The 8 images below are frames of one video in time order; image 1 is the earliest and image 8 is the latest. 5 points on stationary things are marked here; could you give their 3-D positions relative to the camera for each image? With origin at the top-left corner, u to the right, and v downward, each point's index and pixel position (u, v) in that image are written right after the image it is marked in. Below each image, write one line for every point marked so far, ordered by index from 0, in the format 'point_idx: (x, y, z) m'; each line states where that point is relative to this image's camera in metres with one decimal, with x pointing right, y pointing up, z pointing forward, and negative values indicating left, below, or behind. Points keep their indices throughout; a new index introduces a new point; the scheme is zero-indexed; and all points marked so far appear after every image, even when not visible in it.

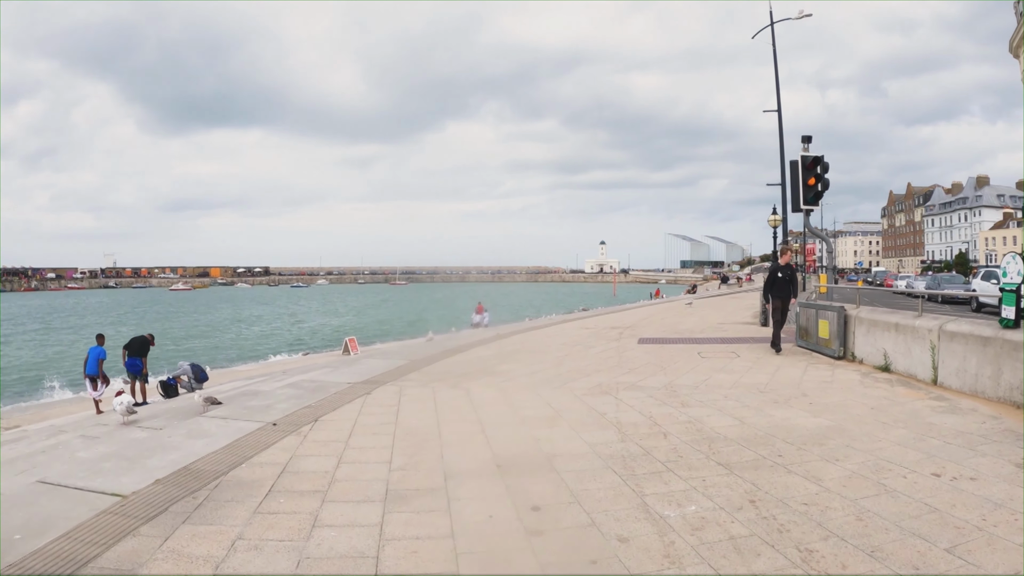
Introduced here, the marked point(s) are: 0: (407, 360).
0: (-2.3, -1.6, +12.6) m
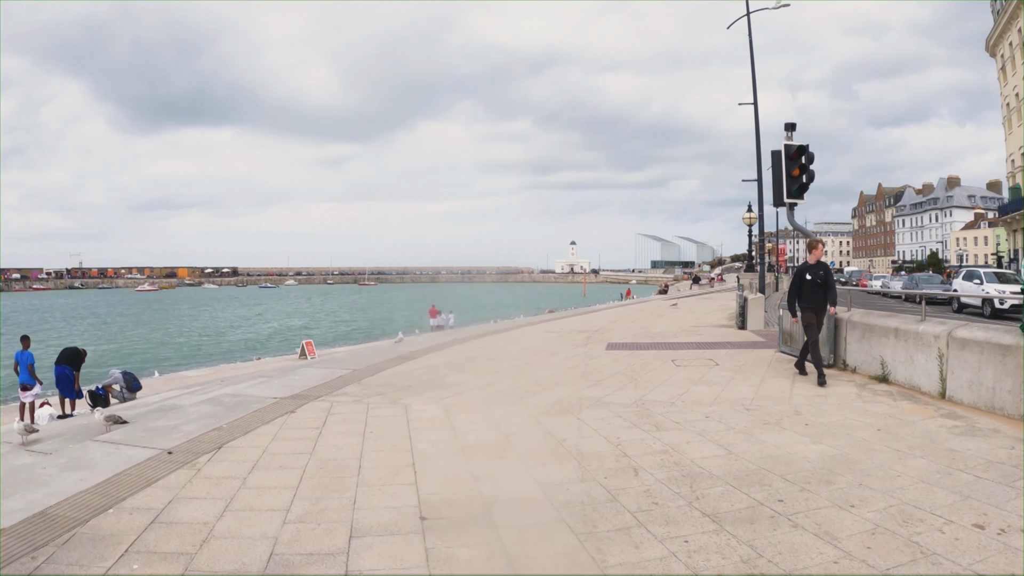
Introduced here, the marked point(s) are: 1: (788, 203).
0: (-3.2, -1.6, +11.2) m
1: (+5.0, +1.5, +10.2) m
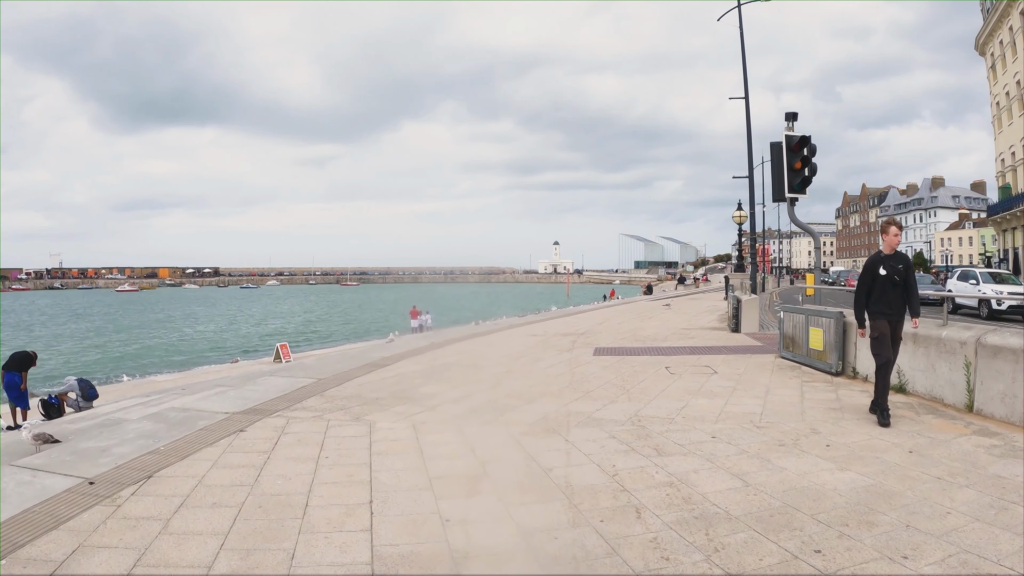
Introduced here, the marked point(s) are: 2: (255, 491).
0: (-3.6, -1.6, +10.3) m
1: (+4.7, +1.5, +9.5) m
2: (-2.3, -1.8, +5.0) m
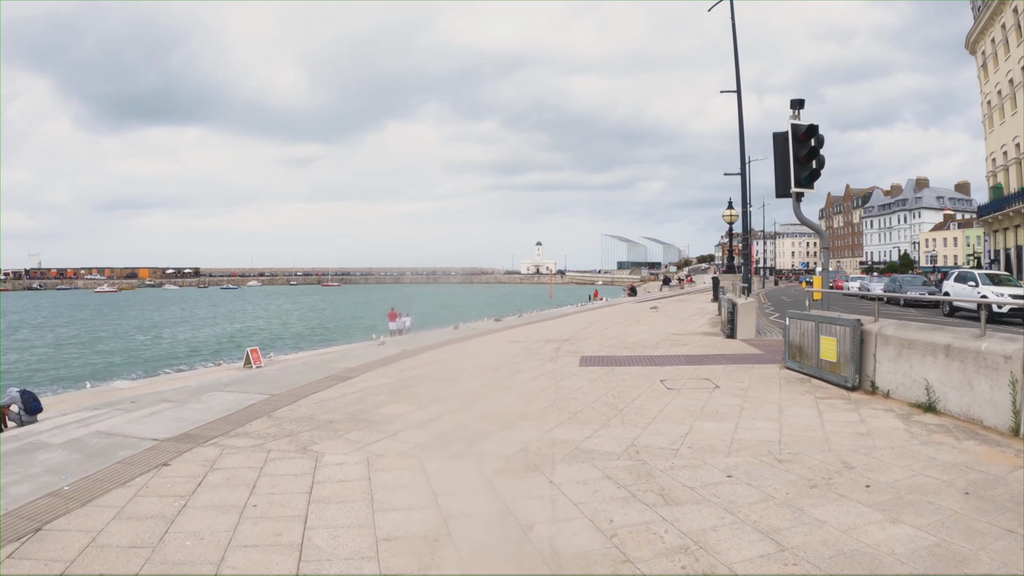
0: (-3.9, -1.7, +9.2) m
1: (+4.3, +1.5, +8.6) m
2: (-2.5, -1.9, +3.9) m
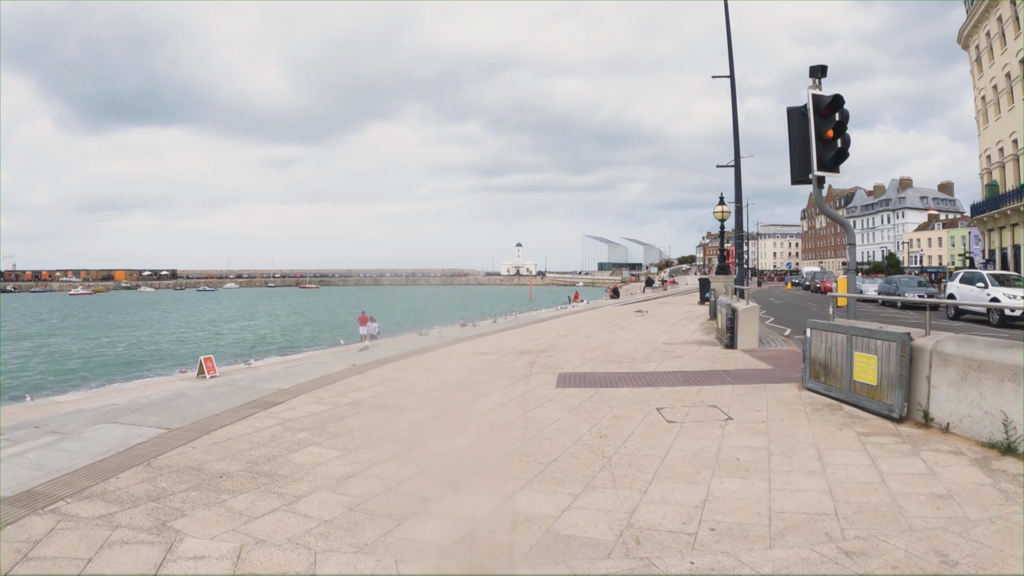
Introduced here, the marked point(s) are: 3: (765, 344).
0: (-4.4, -1.8, +7.4) m
1: (+3.8, +1.4, +7.1) m
2: (-2.8, -1.9, +2.2) m
3: (+5.1, -1.1, +11.5) m
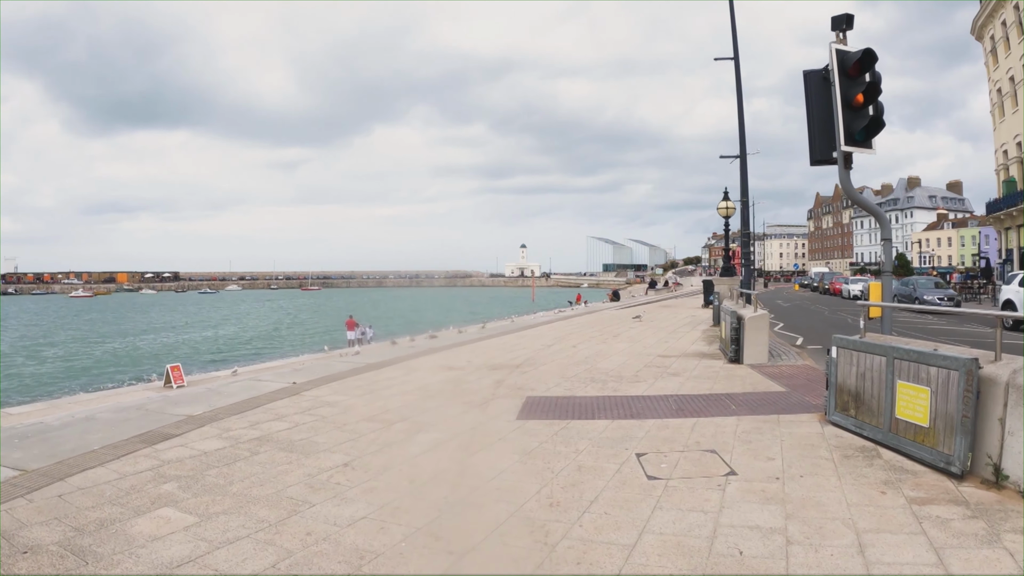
0: (-5.0, -1.8, +6.0) m
1: (+3.3, +1.3, +5.6) m
2: (-3.4, -2.0, +0.7) m
3: (+4.6, -1.2, +9.9) m
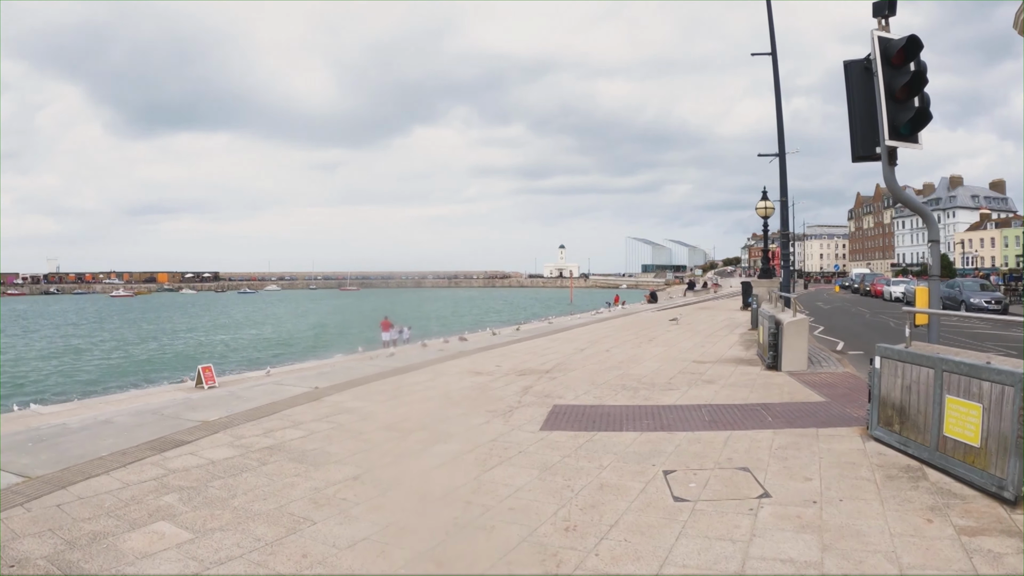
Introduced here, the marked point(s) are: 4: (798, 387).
0: (-4.7, -1.9, +6.0) m
1: (+3.5, +1.3, +5.1) m
2: (-3.5, -2.0, +0.7) m
3: (+5.0, -1.3, +9.3) m
4: (+4.0, -1.3, +7.7) m
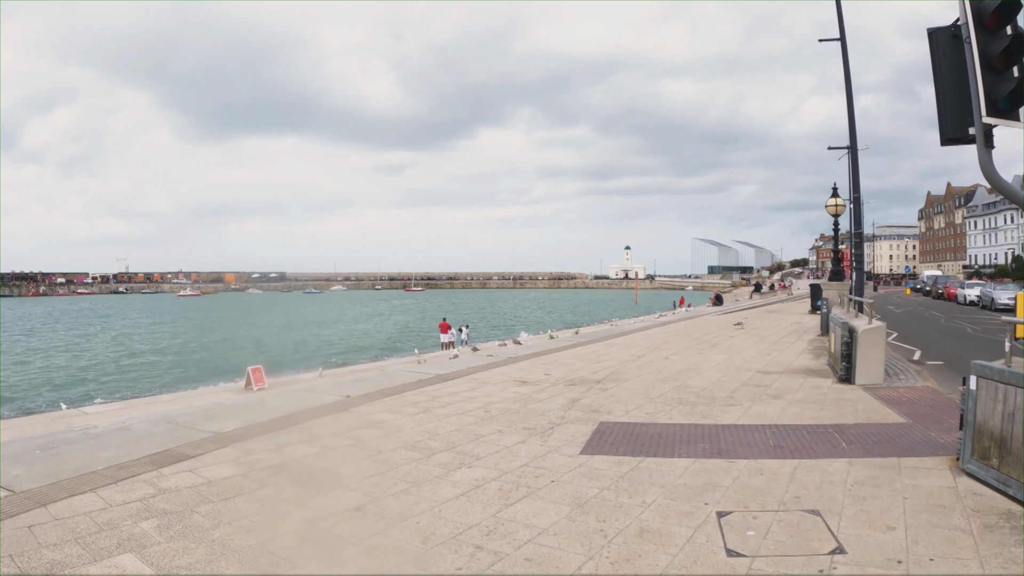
0: (-4.4, -1.9, +5.9) m
1: (+3.7, +1.2, +4.0) m
2: (-3.8, -2.0, +0.4) m
3: (+5.7, -1.3, +8.0) m
4: (+4.5, -1.4, +6.6) m
